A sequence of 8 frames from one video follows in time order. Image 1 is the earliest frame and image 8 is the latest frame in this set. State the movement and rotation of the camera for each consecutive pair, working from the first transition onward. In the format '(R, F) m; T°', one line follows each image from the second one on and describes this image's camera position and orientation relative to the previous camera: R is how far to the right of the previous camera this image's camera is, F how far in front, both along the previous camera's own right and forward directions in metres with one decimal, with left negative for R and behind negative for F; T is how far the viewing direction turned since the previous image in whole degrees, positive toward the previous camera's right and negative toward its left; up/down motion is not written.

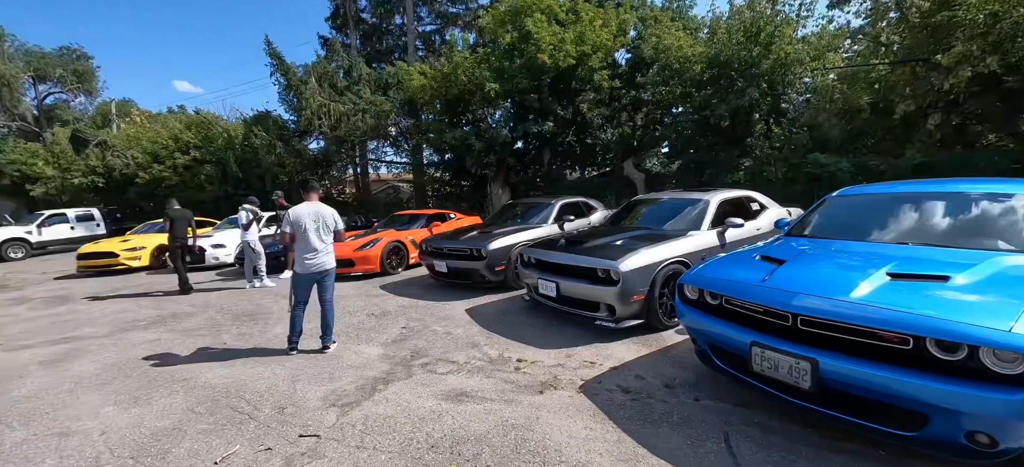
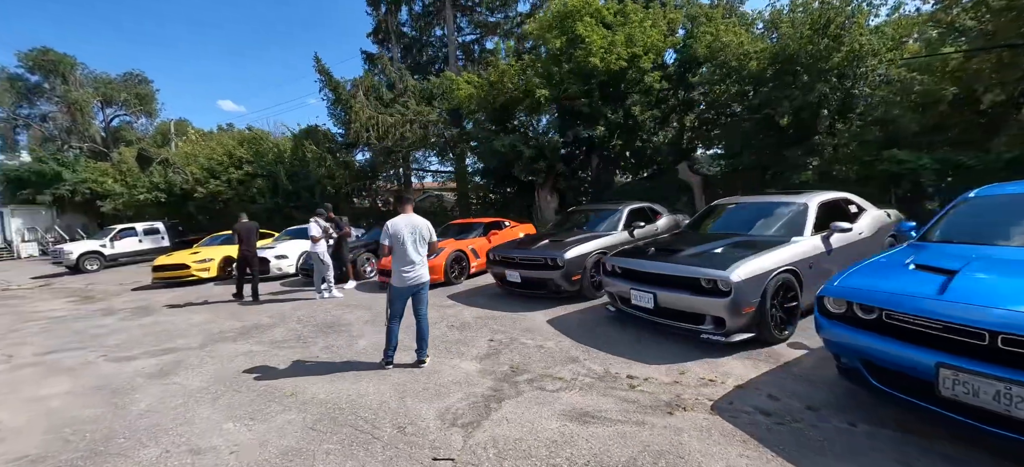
(-0.6, +0.1) m; -4°
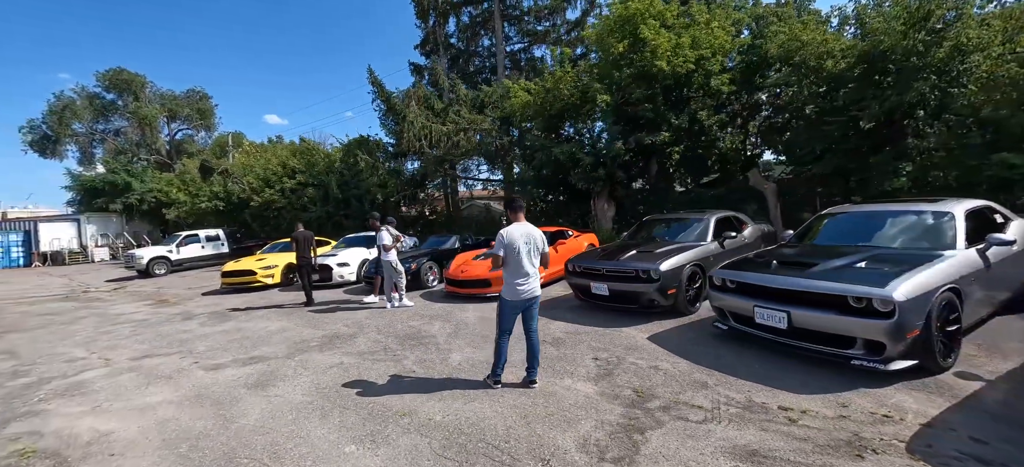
(-0.8, +0.3) m; -4°
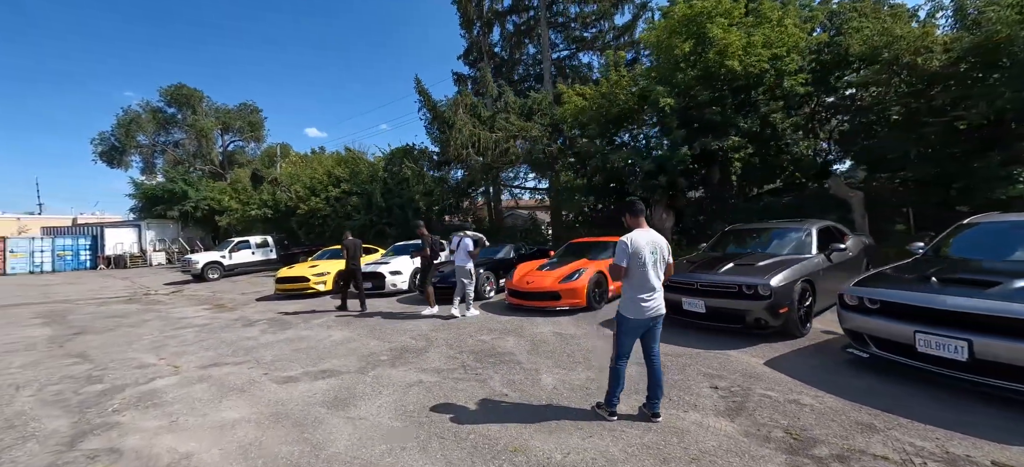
(-0.7, +0.4) m; -4°
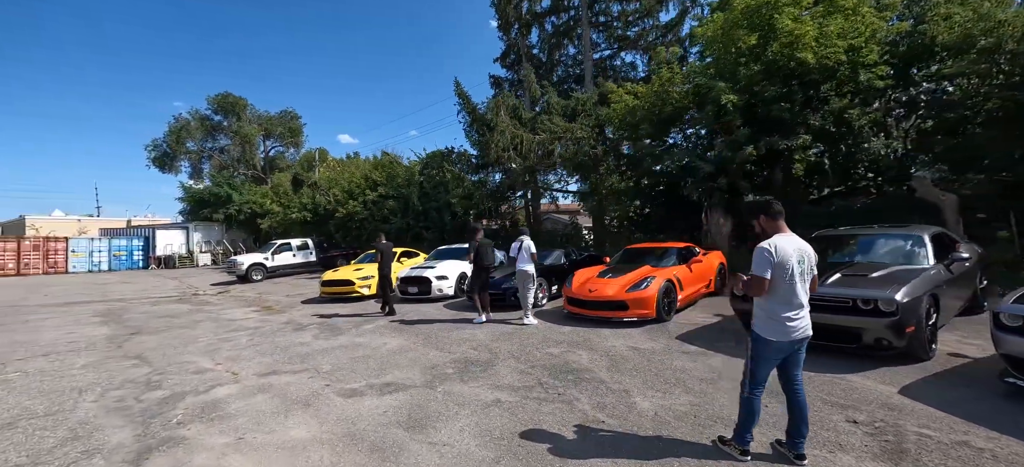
(-0.5, +0.4) m; -4°
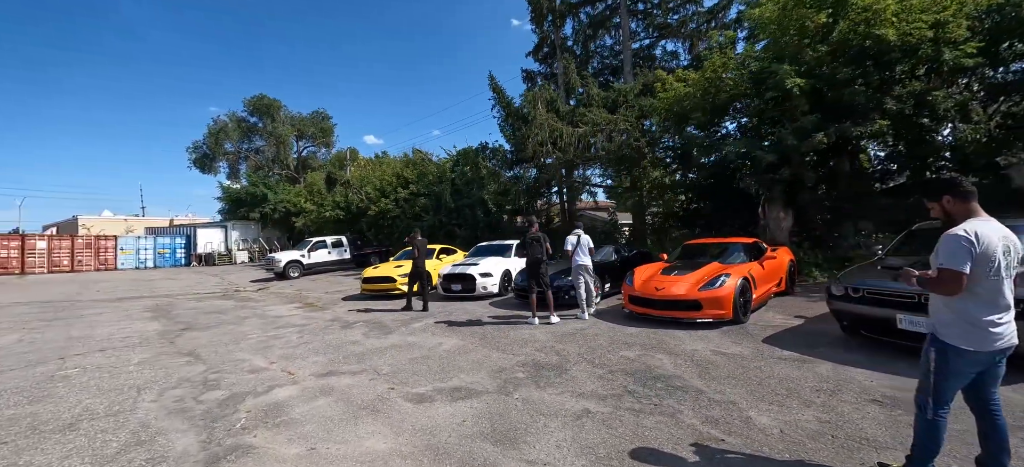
(-0.5, +0.4) m; -3°
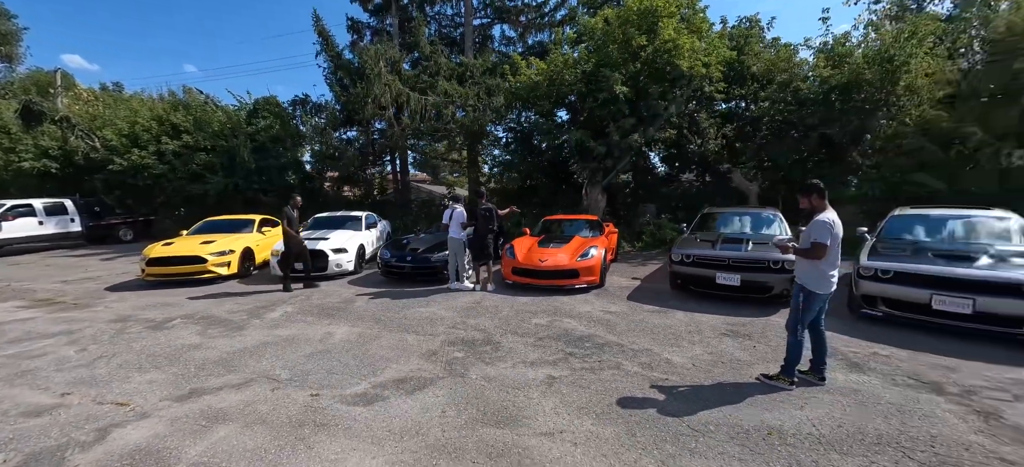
(-1.3, +0.4) m; +27°
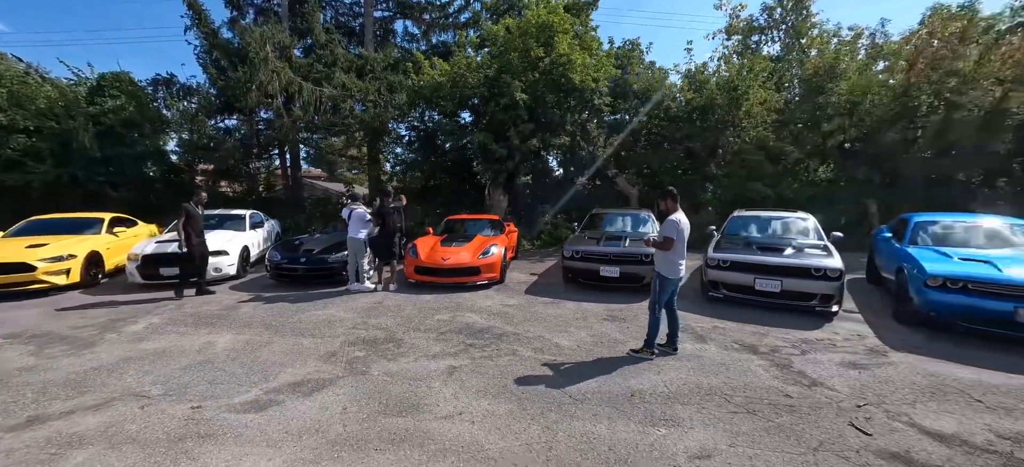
(0.0, -0.2) m; +13°
